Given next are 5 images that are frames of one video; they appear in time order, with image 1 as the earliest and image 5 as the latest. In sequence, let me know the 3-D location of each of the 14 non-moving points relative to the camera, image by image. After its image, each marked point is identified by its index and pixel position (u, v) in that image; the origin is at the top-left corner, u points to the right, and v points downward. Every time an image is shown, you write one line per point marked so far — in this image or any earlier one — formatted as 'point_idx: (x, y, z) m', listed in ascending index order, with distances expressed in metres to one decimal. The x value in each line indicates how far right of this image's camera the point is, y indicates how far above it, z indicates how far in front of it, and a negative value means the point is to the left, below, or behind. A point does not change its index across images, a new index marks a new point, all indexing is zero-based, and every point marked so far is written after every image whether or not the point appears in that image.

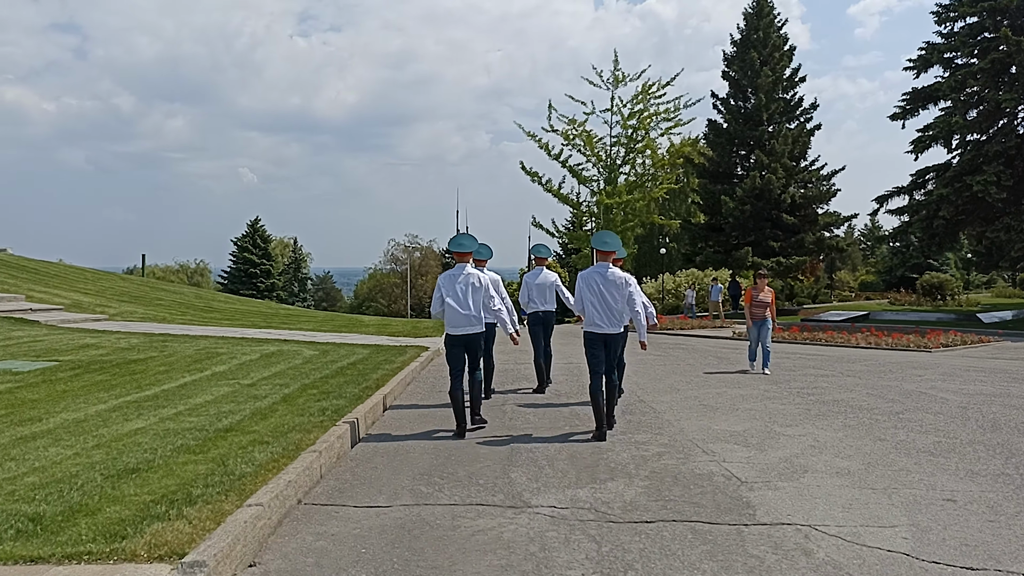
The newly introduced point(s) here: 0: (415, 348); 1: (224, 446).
0: (-1.5, -1.0, +16.9) m
1: (-1.9, -1.1, +7.2) m
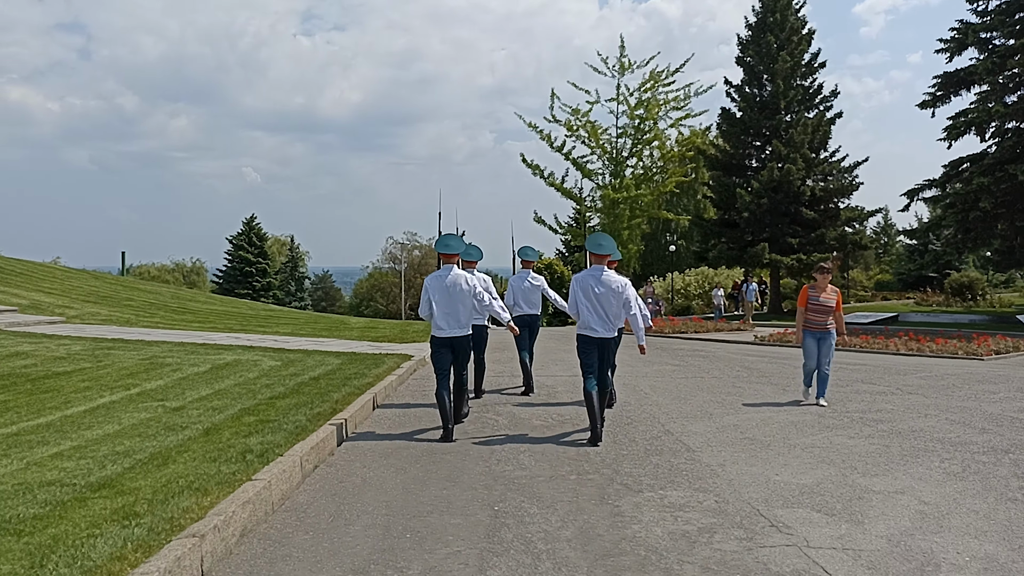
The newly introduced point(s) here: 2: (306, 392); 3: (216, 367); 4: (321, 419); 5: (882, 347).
0: (-1.6, -0.9, +14.6) m
1: (-2.0, -1.1, +4.9) m
2: (-2.0, -1.0, +10.5) m
3: (-3.6, -1.0, +13.1) m
4: (-1.5, -1.0, +8.5) m
5: (+6.6, -1.1, +19.4) m
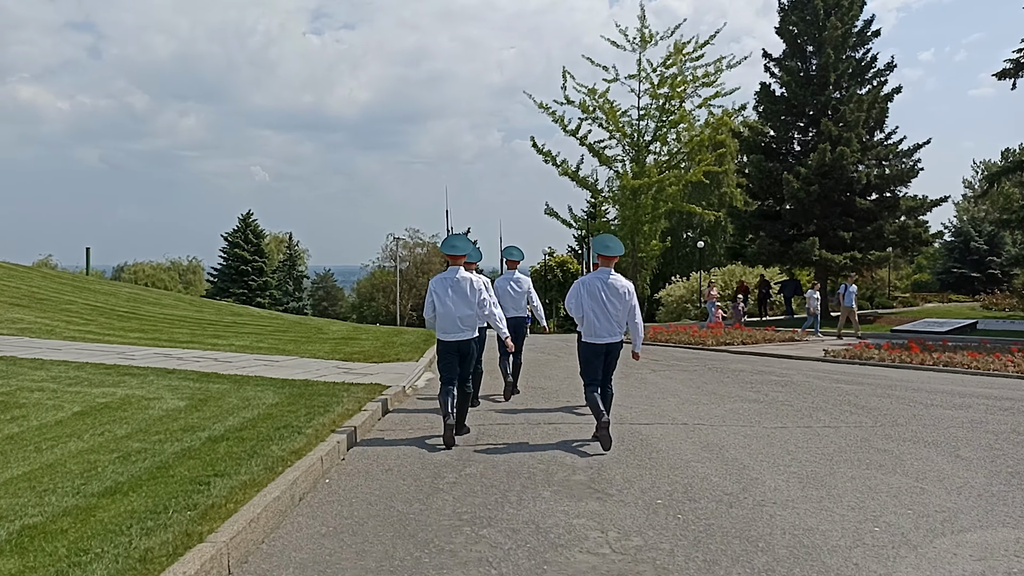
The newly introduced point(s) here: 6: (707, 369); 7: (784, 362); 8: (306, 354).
0: (-1.4, -1.0, +10.2) m
1: (-1.9, -1.1, +0.5) m
2: (-1.9, -1.0, +6.1) m
3: (-3.4, -1.0, +8.8) m
4: (-1.4, -1.1, +4.1) m
5: (+6.8, -1.1, +15.0) m
6: (+2.7, -1.1, +14.9) m
7: (+4.1, -1.1, +16.3) m
8: (-3.1, -1.0, +16.3) m
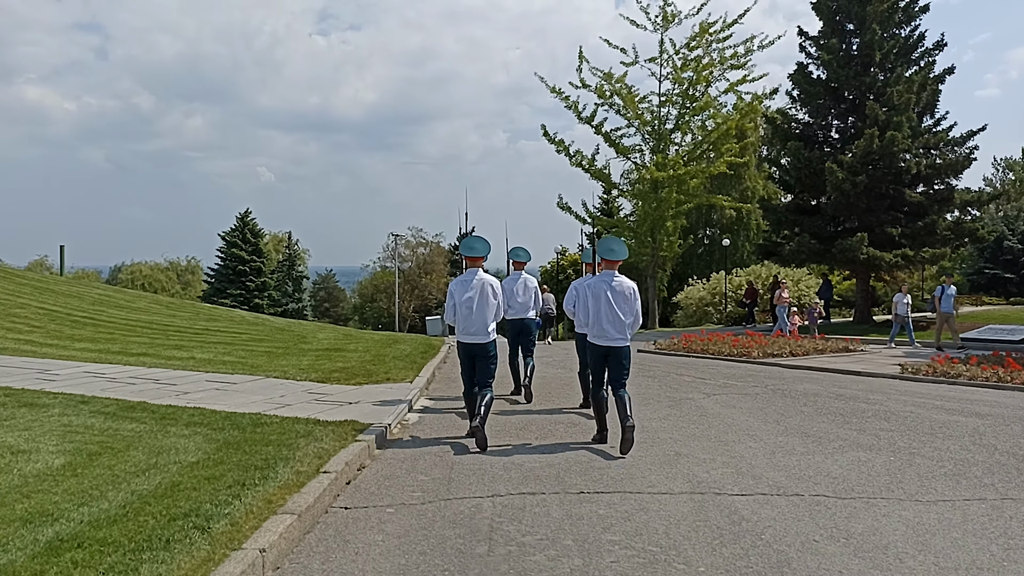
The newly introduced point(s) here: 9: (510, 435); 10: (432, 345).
0: (-1.3, -1.0, +7.3) m
1: (-1.8, -1.1, -2.4) m
2: (-1.7, -1.1, +3.2) m
3: (-3.3, -1.0, +5.8) m
4: (-1.3, -1.1, +1.2) m
5: (+7.0, -1.1, +12.1) m
6: (+2.9, -1.2, +12.0) m
7: (+4.3, -1.2, +13.4) m
8: (-2.9, -1.0, +13.4) m
9: (0.0, -1.3, +9.1) m
10: (-1.3, -0.9, +17.5) m
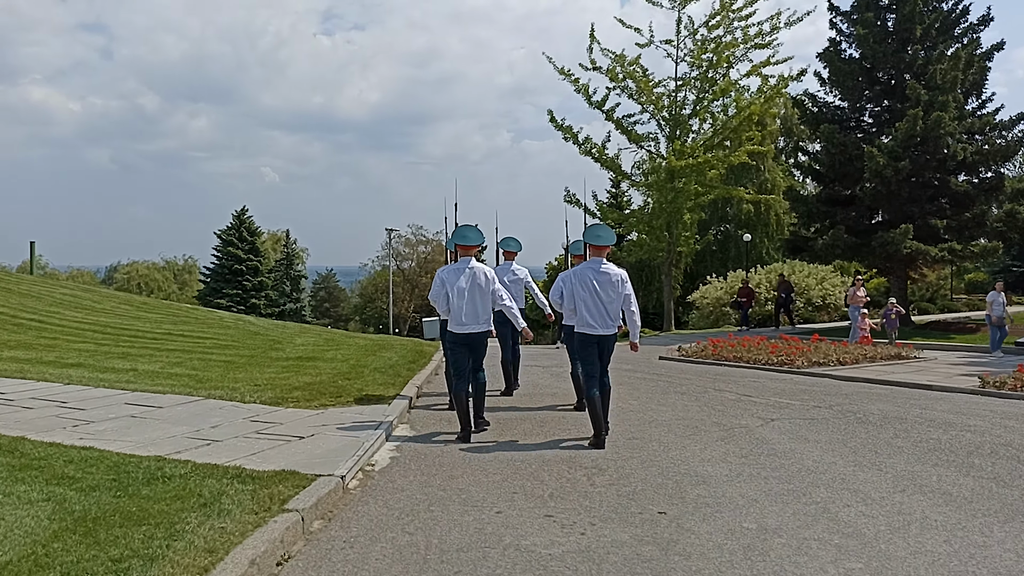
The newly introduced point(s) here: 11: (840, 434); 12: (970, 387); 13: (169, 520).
0: (-1.2, -1.0, +4.9) m
1: (-1.8, -1.1, -4.8) m
2: (-1.7, -1.1, +0.8) m
3: (-3.3, -1.0, +3.4) m
4: (-1.3, -1.1, -1.2) m
5: (+7.0, -1.1, +9.6) m
6: (+2.9, -1.1, +9.5) m
7: (+4.3, -1.1, +10.9) m
8: (-2.9, -1.0, +11.0) m
9: (0.0, -1.3, +6.6) m
10: (-1.3, -0.9, +15.1) m
11: (+2.5, -1.1, +8.2) m
12: (+5.5, -1.1, +12.9) m
13: (-1.5, -1.0, +4.6) m
